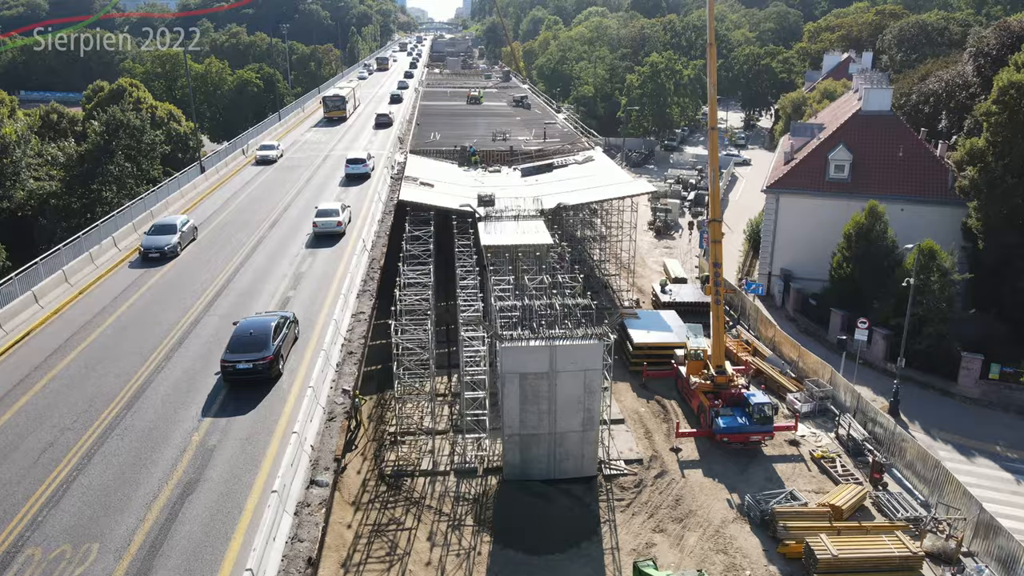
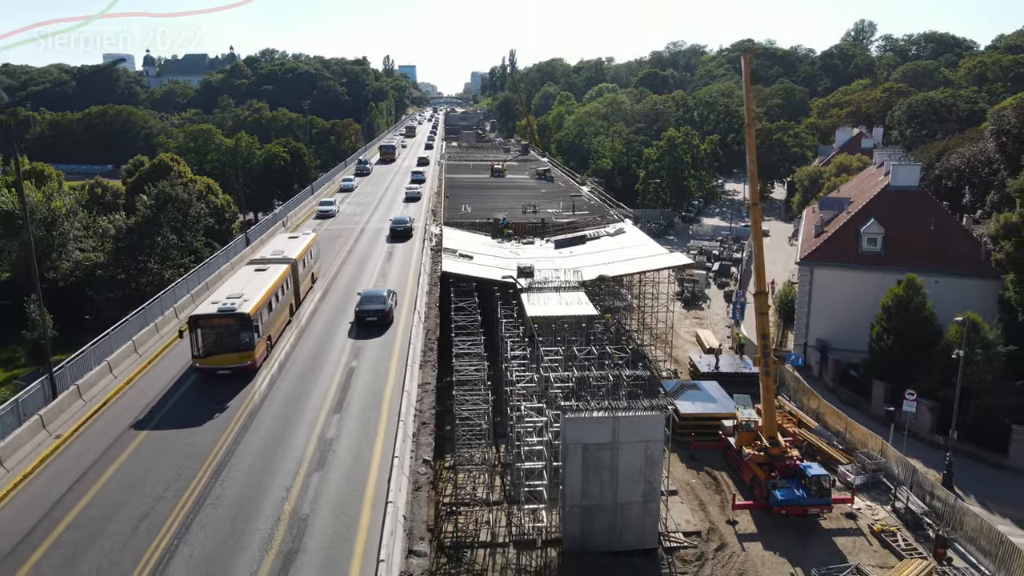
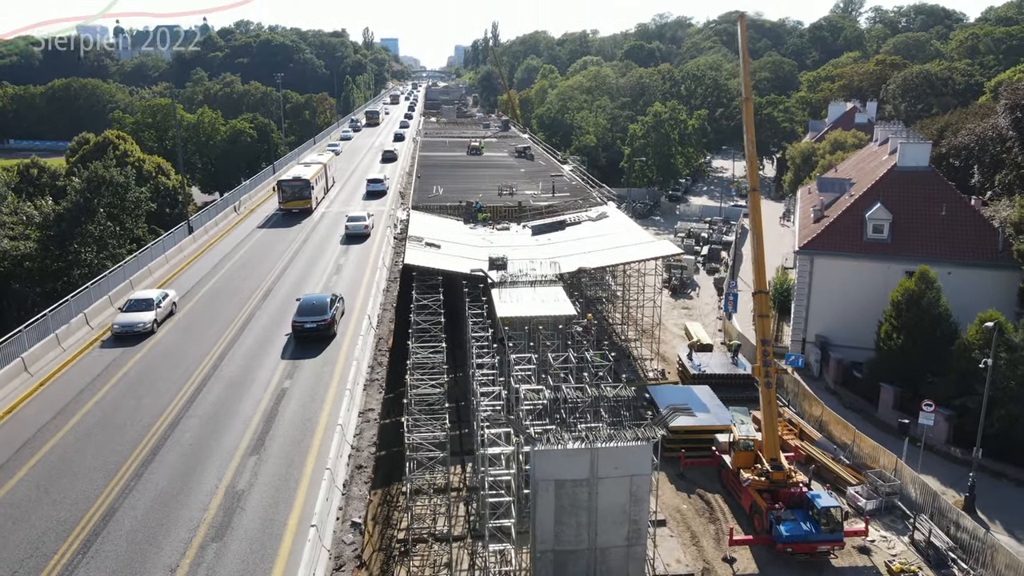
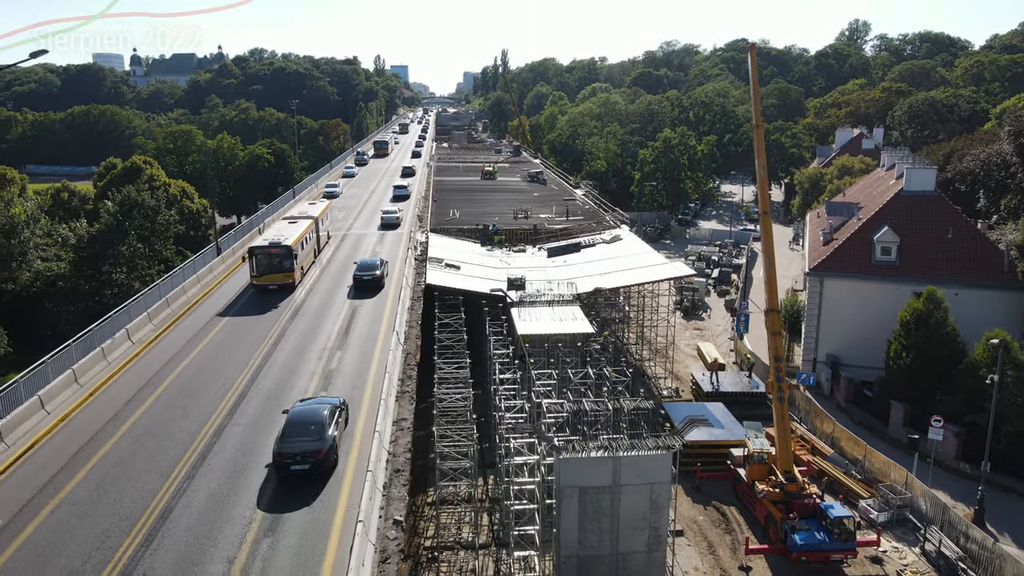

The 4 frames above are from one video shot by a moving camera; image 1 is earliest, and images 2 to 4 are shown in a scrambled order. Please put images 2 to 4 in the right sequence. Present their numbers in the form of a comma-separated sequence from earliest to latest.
3, 4, 2
